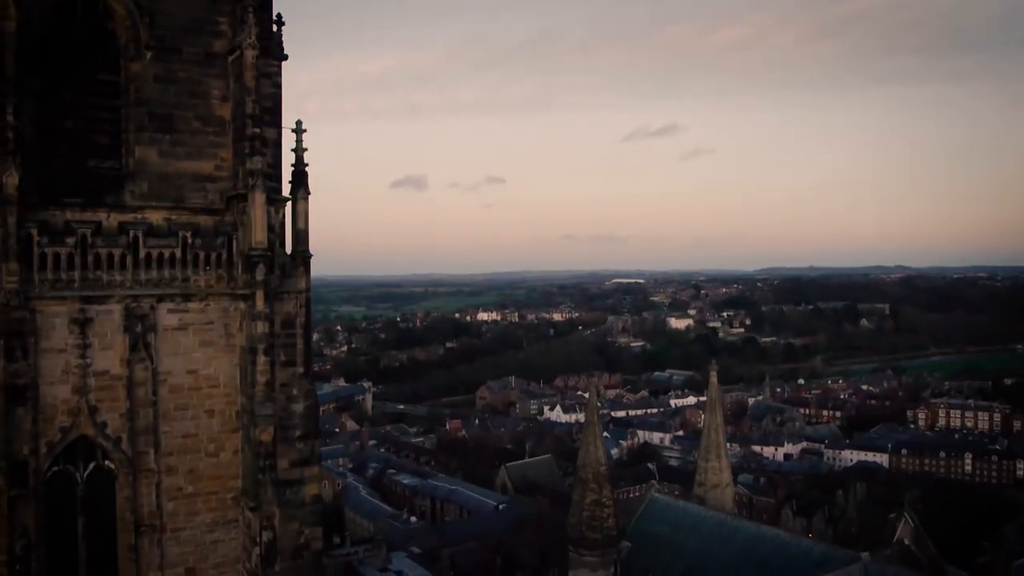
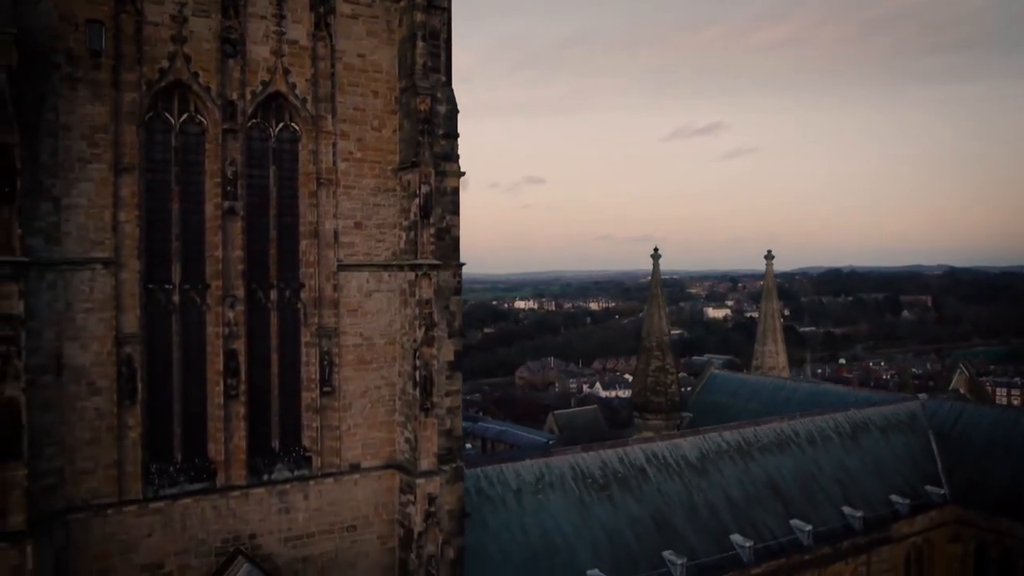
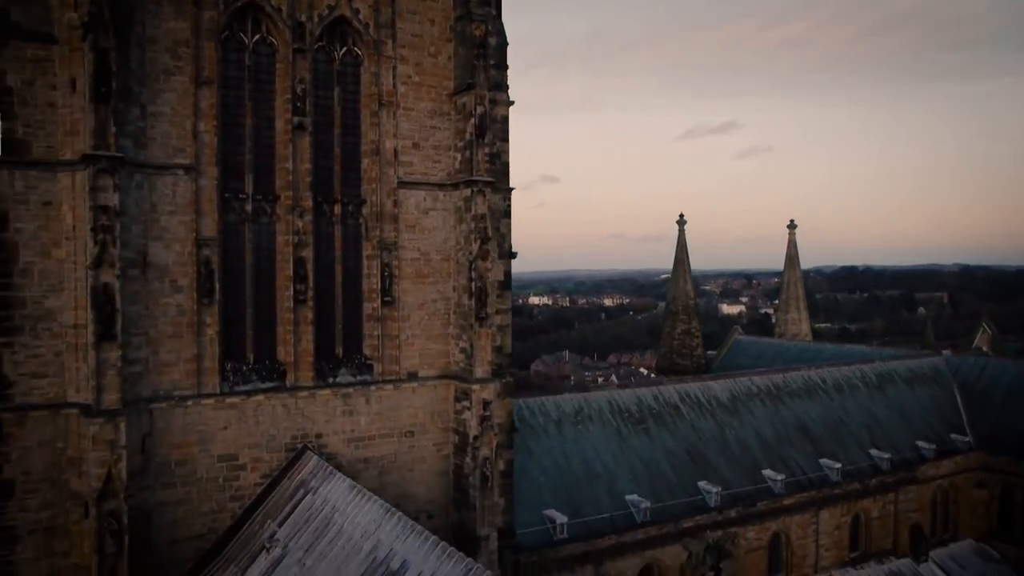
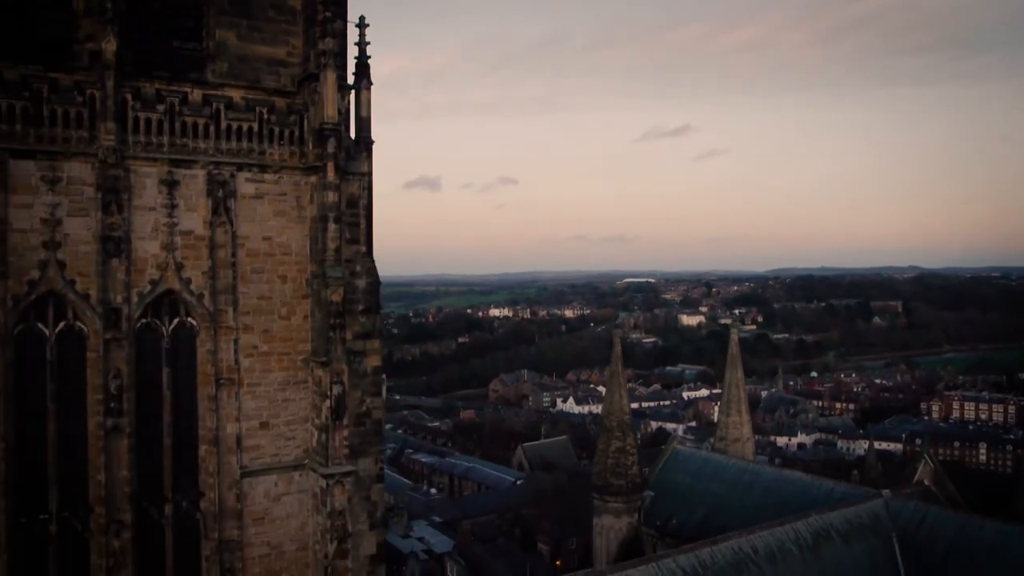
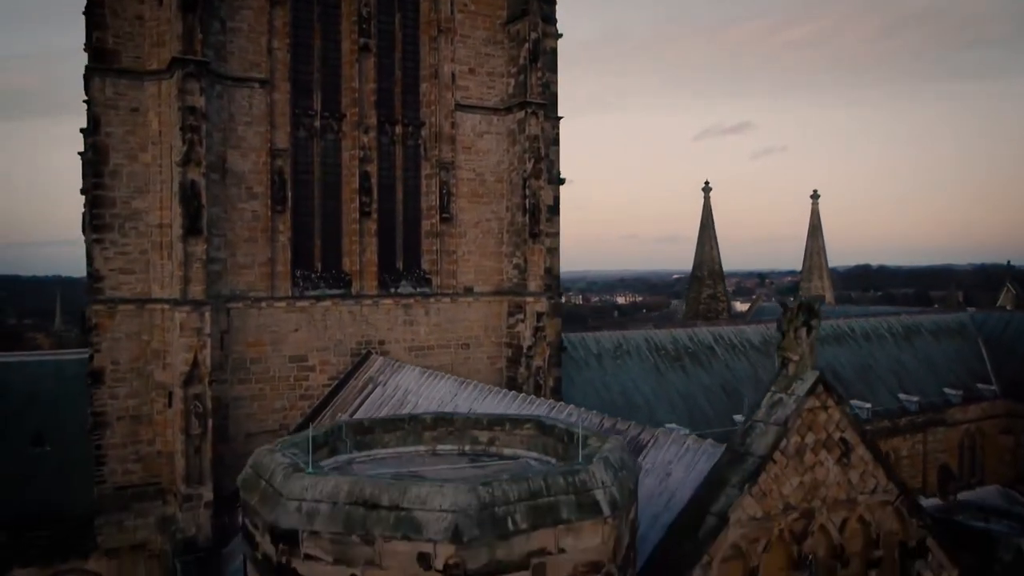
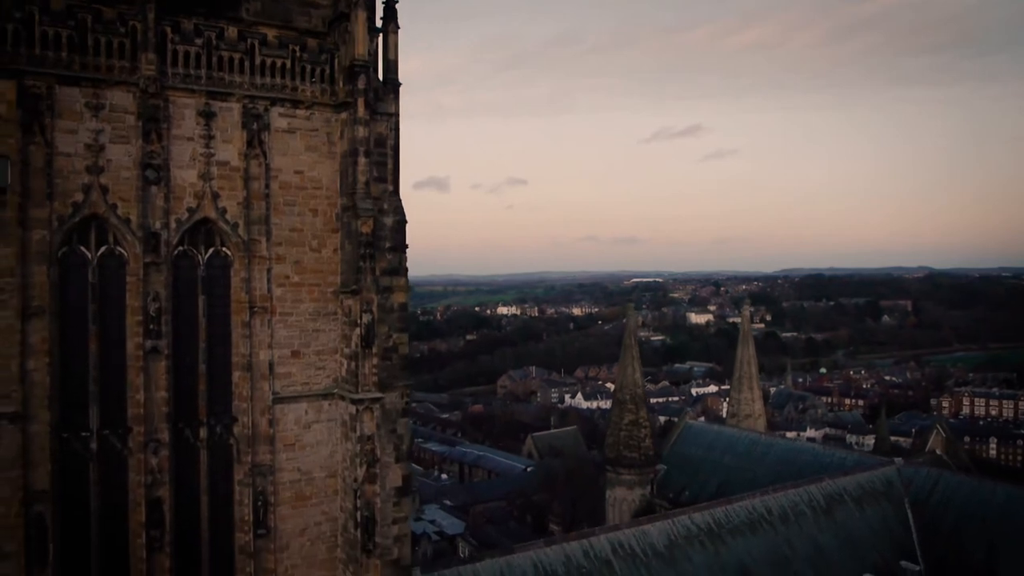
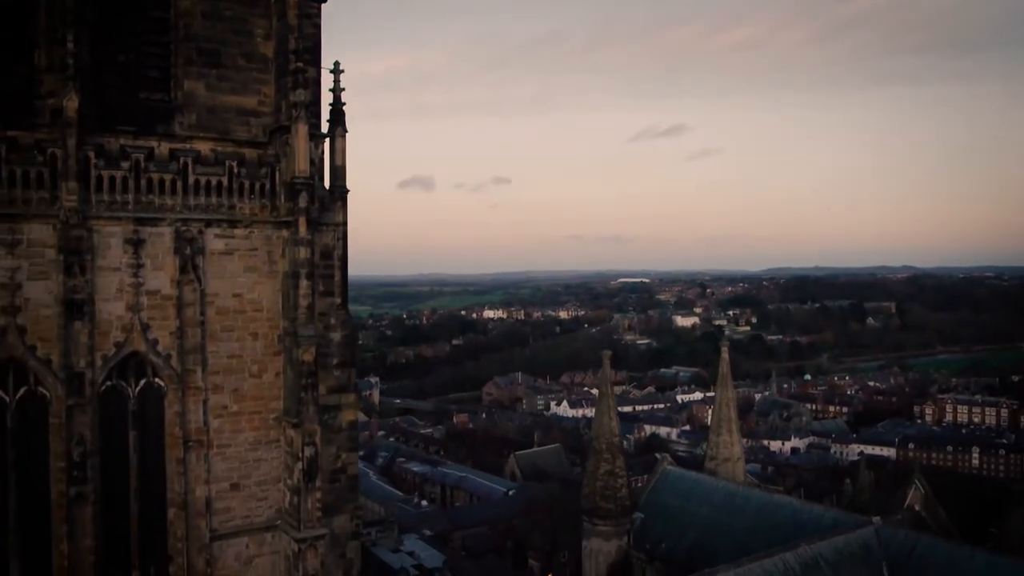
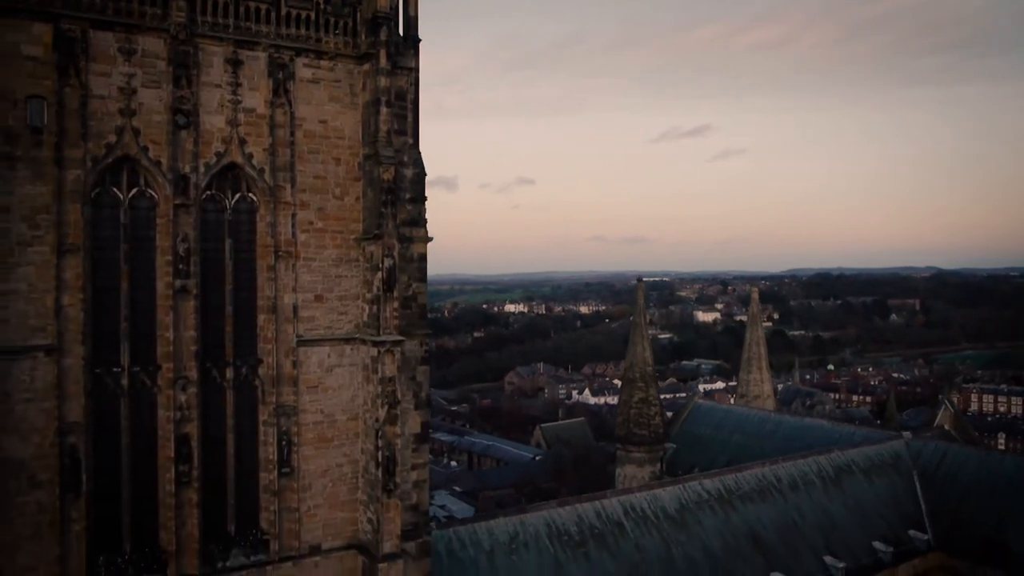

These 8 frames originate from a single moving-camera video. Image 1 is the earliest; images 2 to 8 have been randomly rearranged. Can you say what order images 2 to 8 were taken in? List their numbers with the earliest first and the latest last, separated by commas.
7, 4, 6, 8, 2, 3, 5
